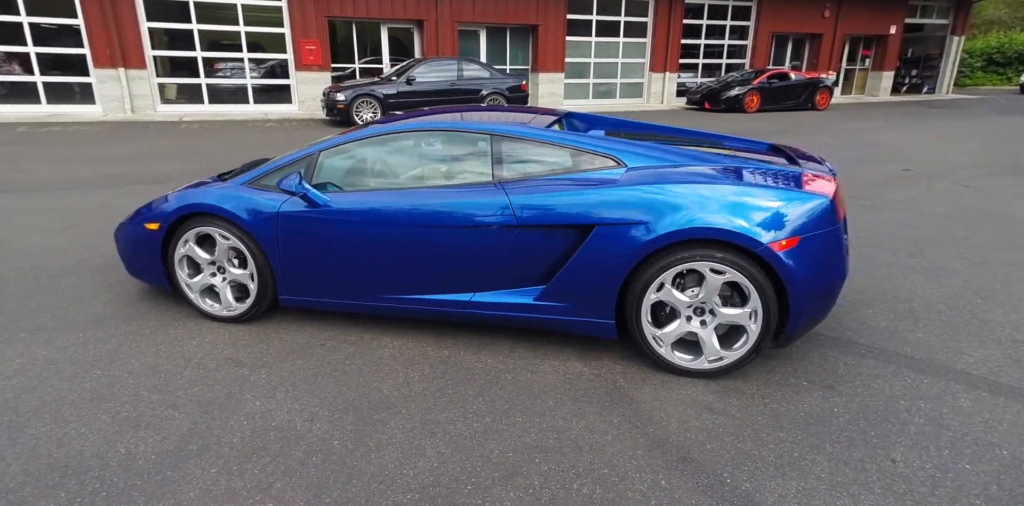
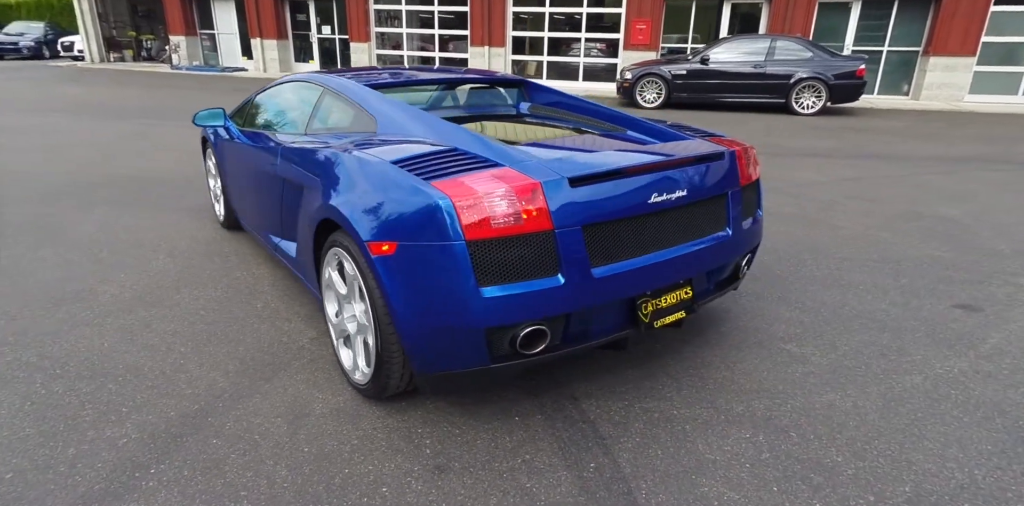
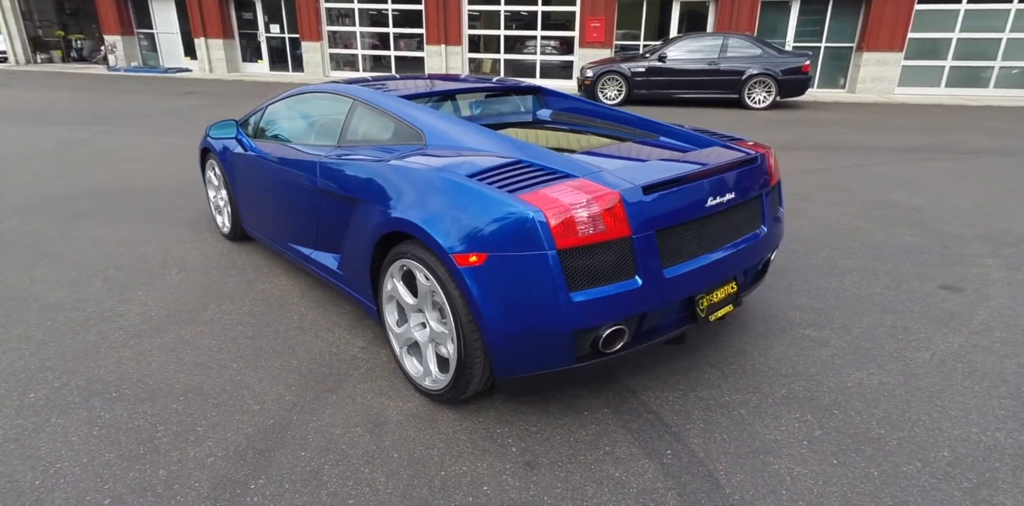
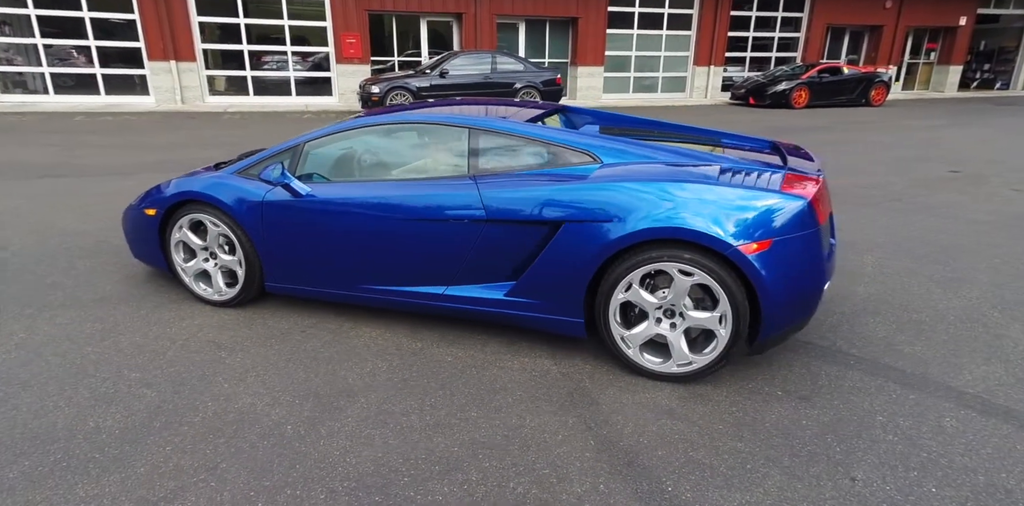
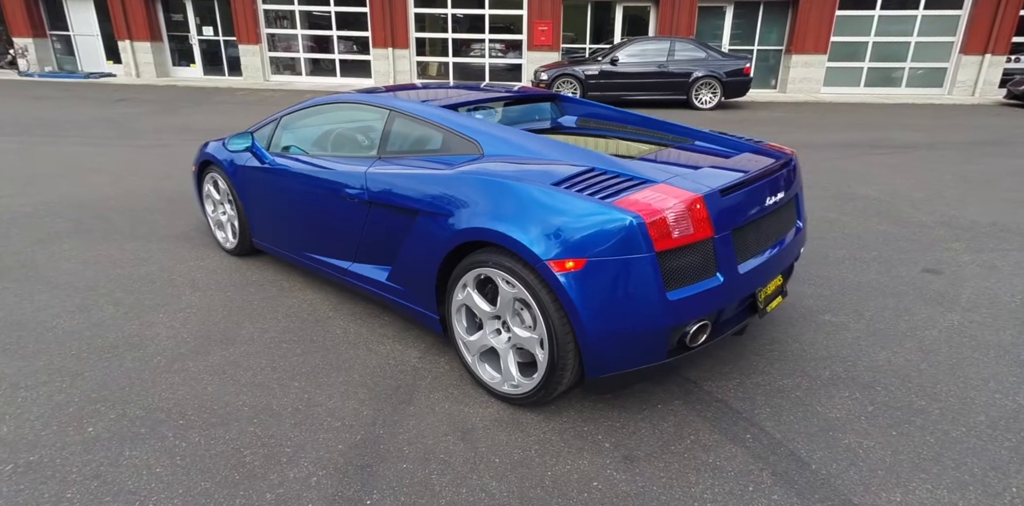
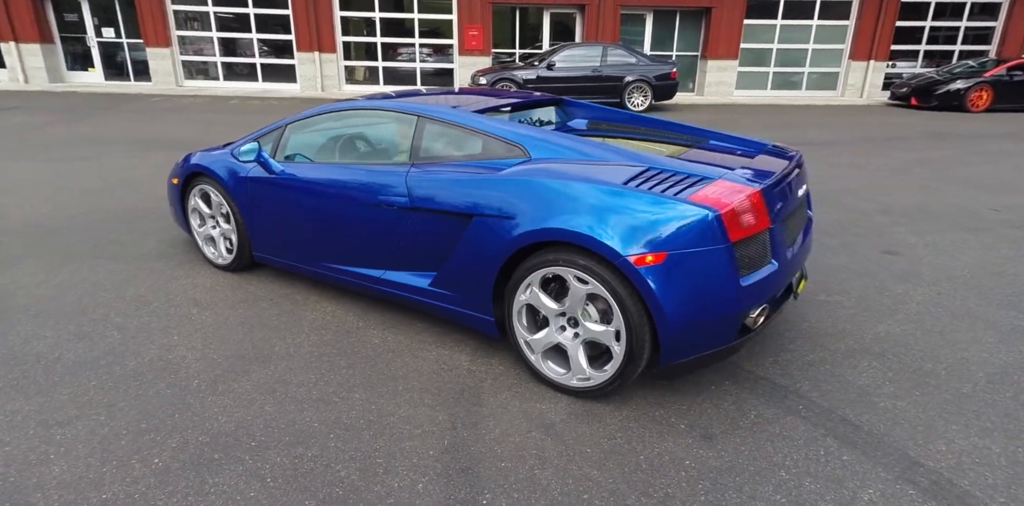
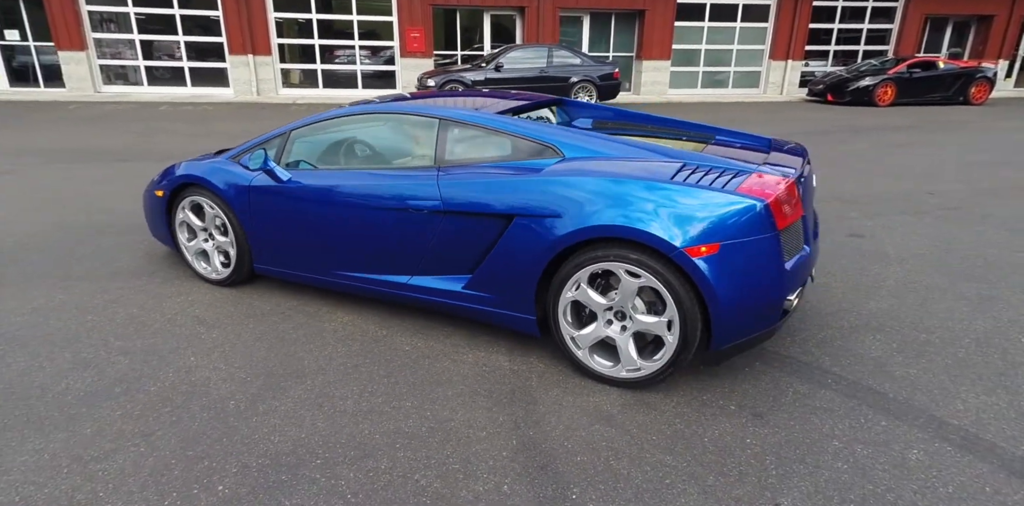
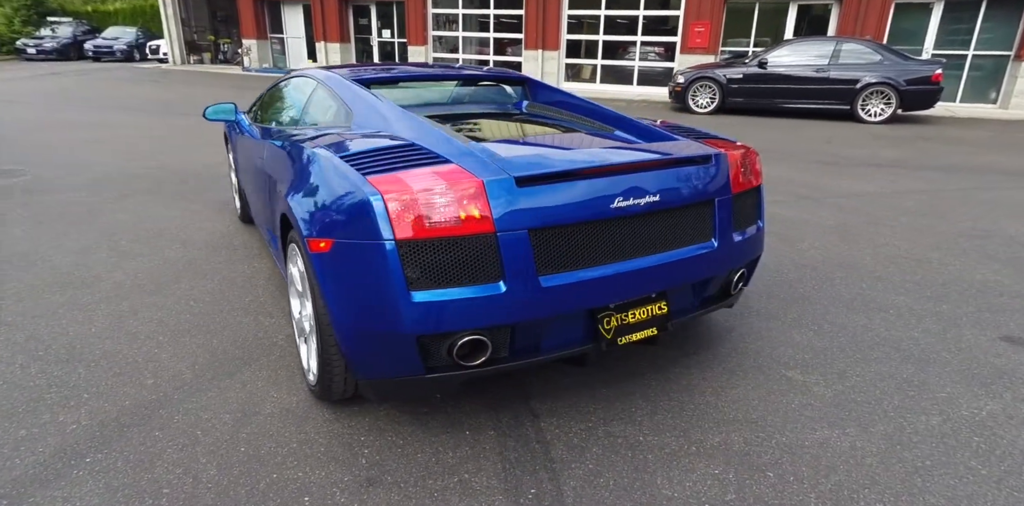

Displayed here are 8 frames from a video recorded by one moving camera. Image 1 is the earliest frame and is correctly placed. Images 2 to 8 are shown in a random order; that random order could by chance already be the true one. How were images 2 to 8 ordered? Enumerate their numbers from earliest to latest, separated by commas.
4, 7, 6, 5, 3, 2, 8
